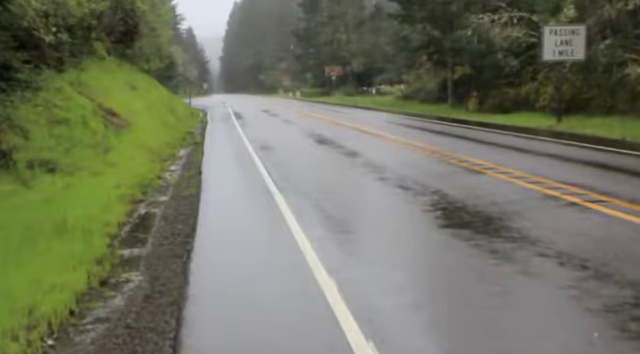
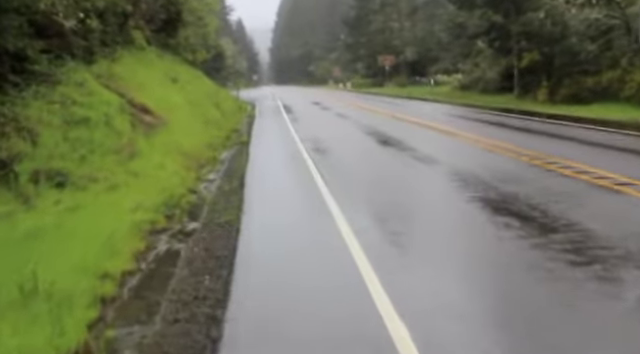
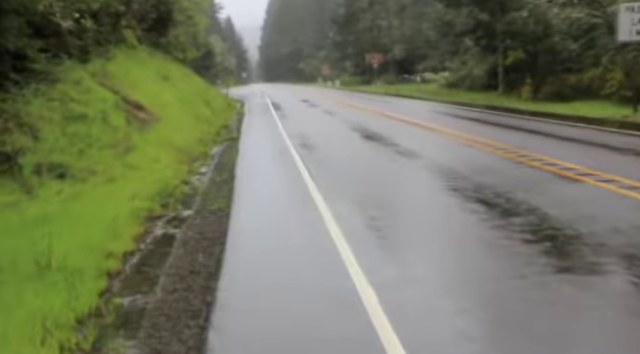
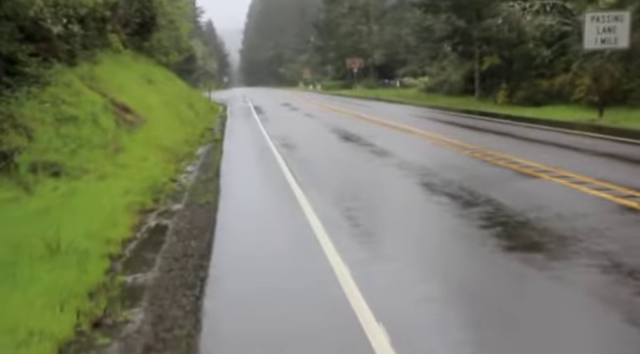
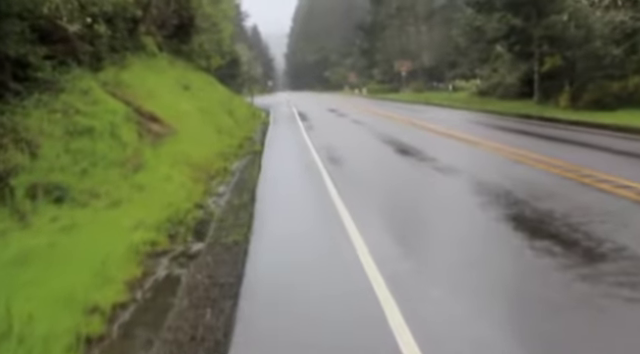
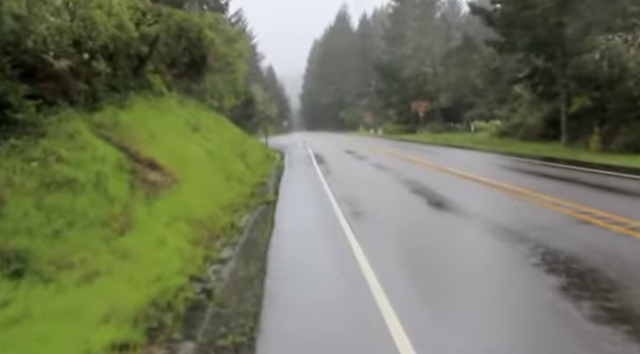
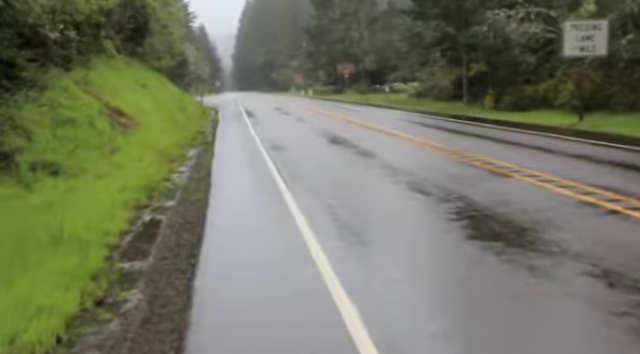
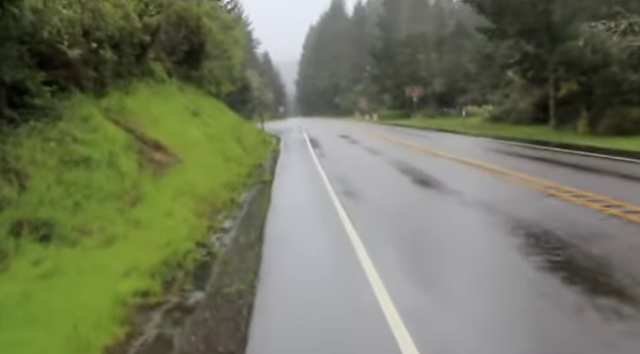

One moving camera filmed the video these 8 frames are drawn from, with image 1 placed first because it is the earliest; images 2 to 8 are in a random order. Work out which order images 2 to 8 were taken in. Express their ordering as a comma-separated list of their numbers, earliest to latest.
7, 4, 3, 2, 5, 8, 6
